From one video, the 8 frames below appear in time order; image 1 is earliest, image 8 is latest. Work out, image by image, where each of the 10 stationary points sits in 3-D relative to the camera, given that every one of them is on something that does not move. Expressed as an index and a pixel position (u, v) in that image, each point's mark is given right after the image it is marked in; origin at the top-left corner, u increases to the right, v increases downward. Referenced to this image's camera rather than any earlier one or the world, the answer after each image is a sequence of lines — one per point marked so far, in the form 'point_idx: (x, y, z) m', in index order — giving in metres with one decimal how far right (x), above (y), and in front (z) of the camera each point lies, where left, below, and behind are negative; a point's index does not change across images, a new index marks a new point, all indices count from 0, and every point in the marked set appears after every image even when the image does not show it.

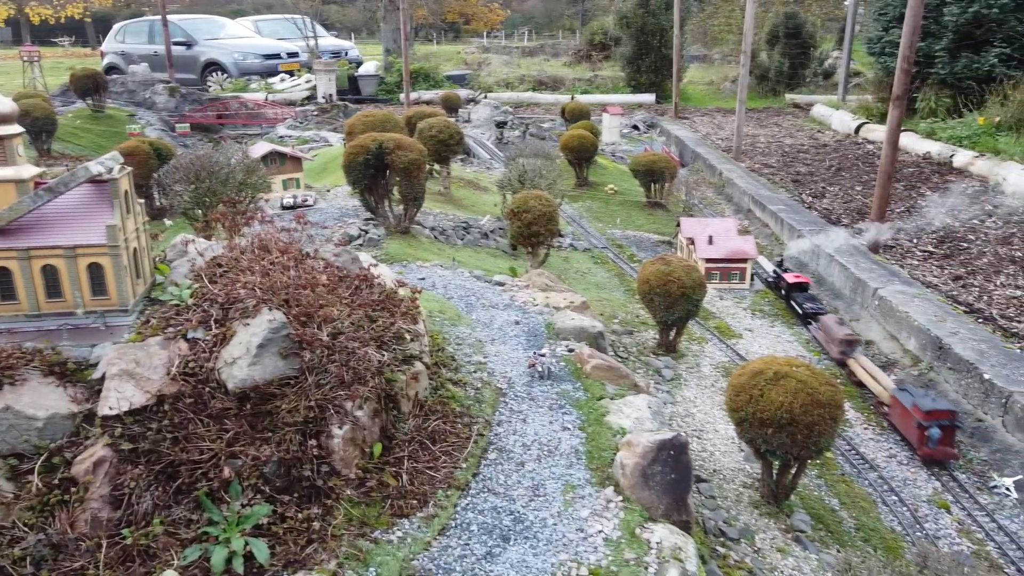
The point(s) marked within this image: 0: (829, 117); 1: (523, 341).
0: (+8.2, +4.4, +20.0) m
1: (+0.1, -0.4, +5.4) m
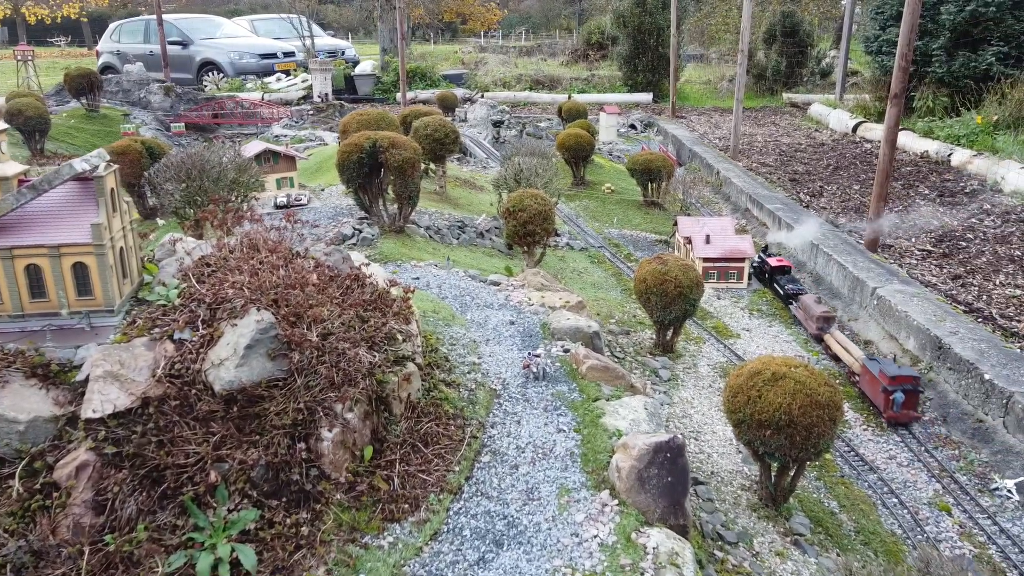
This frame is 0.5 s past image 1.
0: (+8.1, +4.4, +19.9) m
1: (0.0, -0.4, +5.3) m
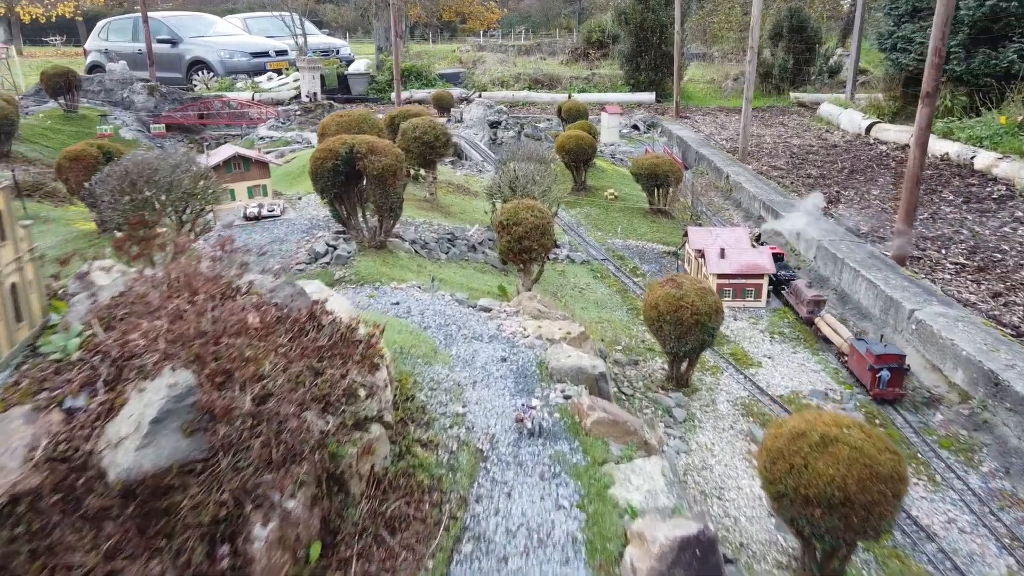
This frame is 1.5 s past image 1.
0: (+8.0, +4.2, +19.1) m
1: (0.0, -0.6, +4.5) m
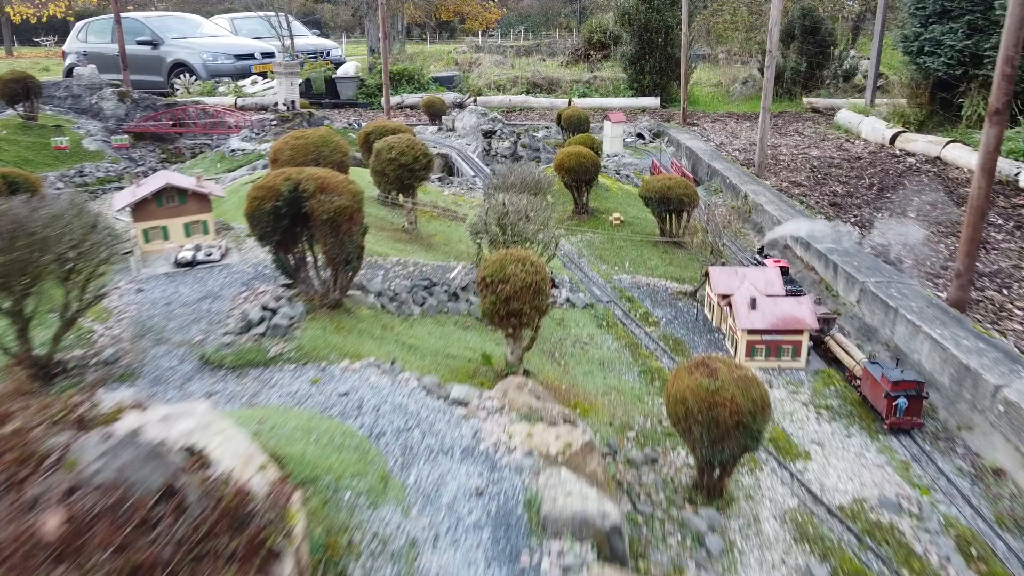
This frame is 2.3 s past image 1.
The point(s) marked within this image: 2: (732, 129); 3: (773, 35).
0: (+7.9, +3.8, +17.8) m
1: (-0.1, -1.0, +3.2) m
2: (+5.4, +3.9, +19.2) m
3: (+4.5, +4.3, +13.3) m
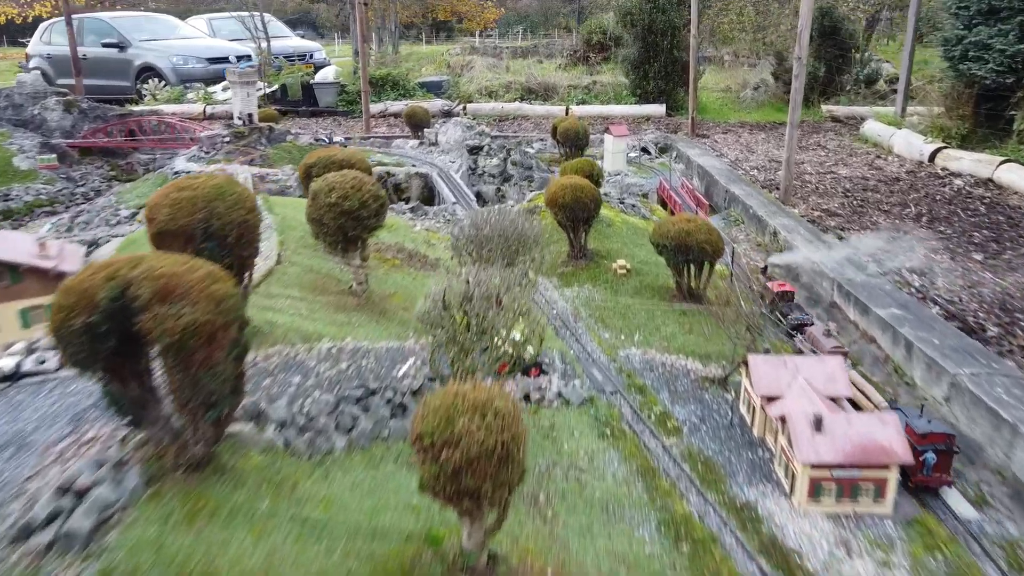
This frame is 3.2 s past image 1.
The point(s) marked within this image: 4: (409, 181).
0: (+7.7, +3.1, +15.9) m
1: (-0.3, -1.7, +1.3) m
2: (+5.2, +3.2, +17.3) m
3: (+4.3, +3.6, +11.4) m
4: (-1.9, +1.9, +14.1) m
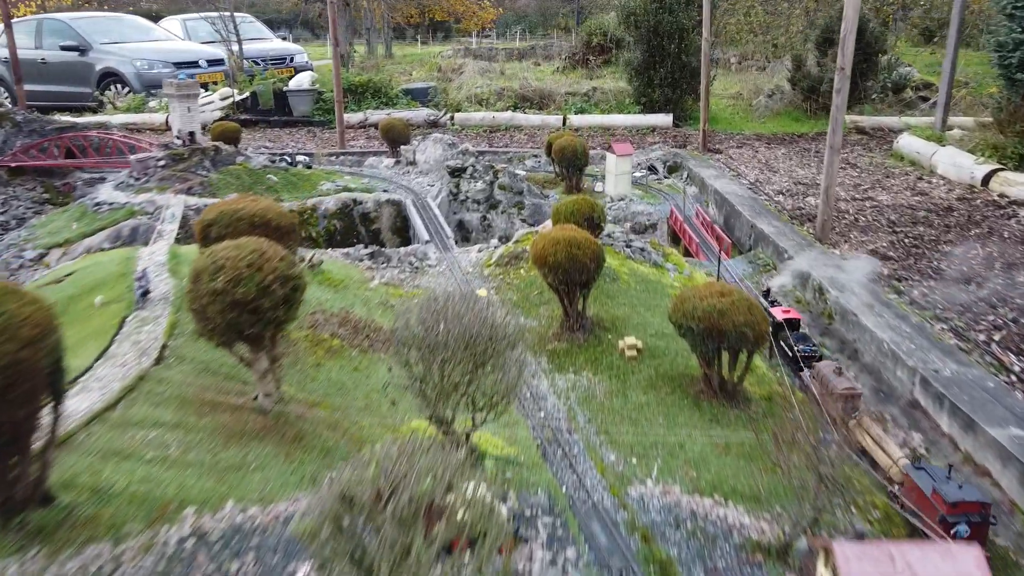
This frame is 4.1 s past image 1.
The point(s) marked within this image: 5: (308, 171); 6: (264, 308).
0: (+7.5, +2.4, +13.9) m
1: (-0.5, -2.5, -0.7) m
2: (+5.0, +2.5, +15.4) m
3: (+4.0, +2.9, +9.4) m
4: (-2.1, +1.2, +12.1) m
5: (-3.5, +2.0, +13.1) m
6: (-1.4, -0.1, +4.5) m
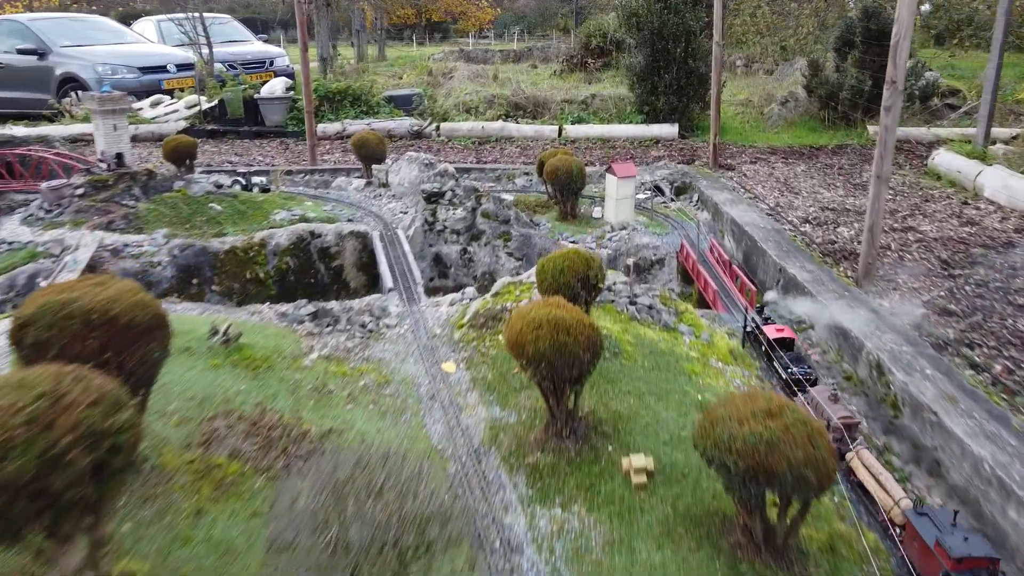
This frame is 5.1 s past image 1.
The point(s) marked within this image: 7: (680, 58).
0: (+7.3, +1.8, +12.2) m
1: (-0.7, -3.1, -2.4) m
2: (+4.8, +1.9, +13.7) m
3: (+3.8, +2.3, +7.7) m
4: (-2.3, +0.6, +10.4) m
5: (-3.7, +1.4, +11.4) m
6: (-1.6, -0.7, +2.8) m
7: (+3.8, +5.3, +17.7) m
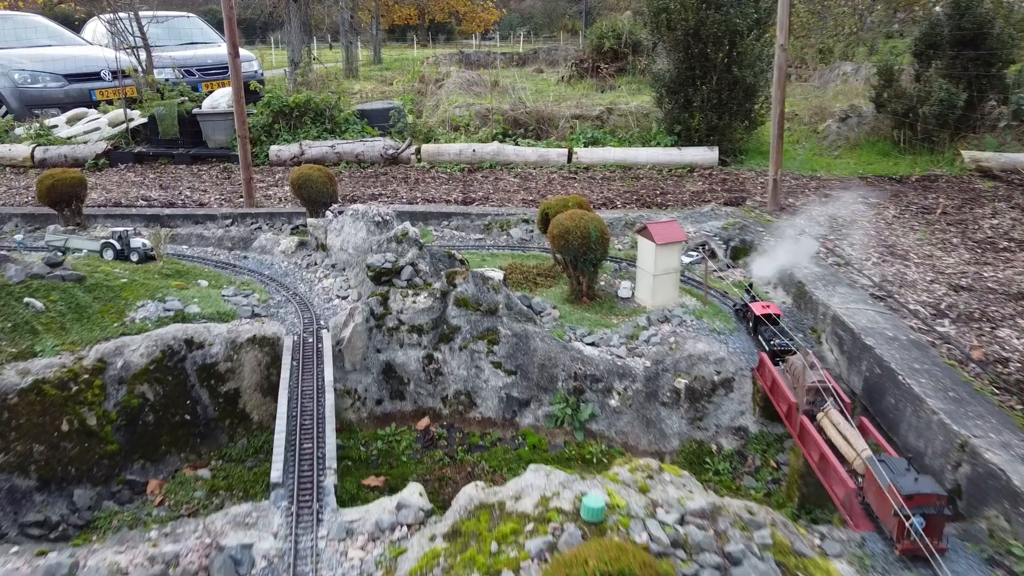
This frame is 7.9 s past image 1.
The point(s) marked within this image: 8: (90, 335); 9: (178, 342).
0: (+7.2, +0.5, +8.5) m
1: (-0.9, -4.2, -6.1) m
2: (+4.7, +0.7, +9.9) m
3: (+3.7, +1.1, +4.0) m
4: (-2.4, -0.6, +6.7) m
5: (-3.8, +0.2, +7.7) m
6: (-1.8, -1.9, -0.9) m
7: (+3.8, +4.0, +14.0) m
8: (-3.5, -0.4, +6.4) m
9: (-2.8, -0.5, +6.5) m
